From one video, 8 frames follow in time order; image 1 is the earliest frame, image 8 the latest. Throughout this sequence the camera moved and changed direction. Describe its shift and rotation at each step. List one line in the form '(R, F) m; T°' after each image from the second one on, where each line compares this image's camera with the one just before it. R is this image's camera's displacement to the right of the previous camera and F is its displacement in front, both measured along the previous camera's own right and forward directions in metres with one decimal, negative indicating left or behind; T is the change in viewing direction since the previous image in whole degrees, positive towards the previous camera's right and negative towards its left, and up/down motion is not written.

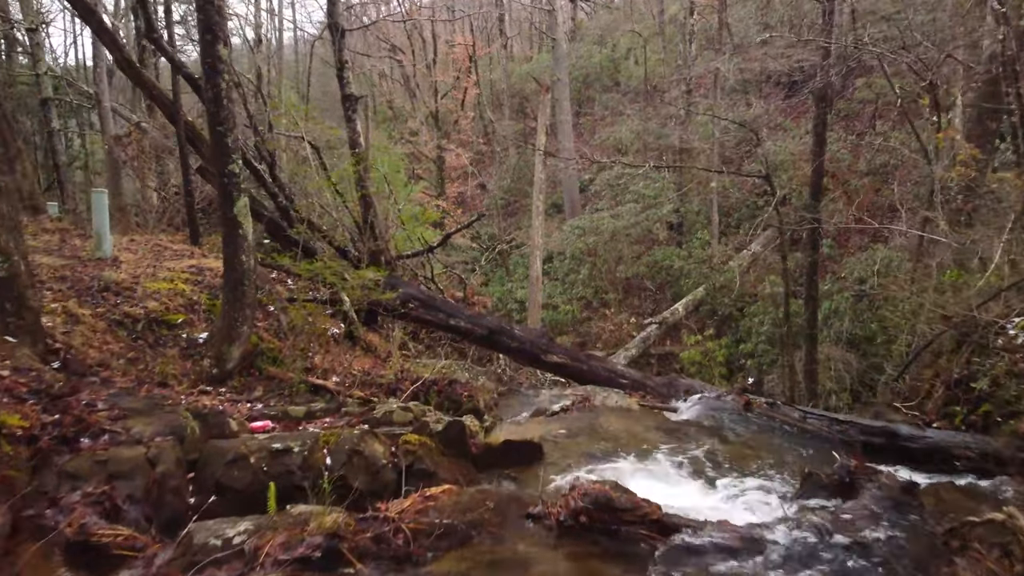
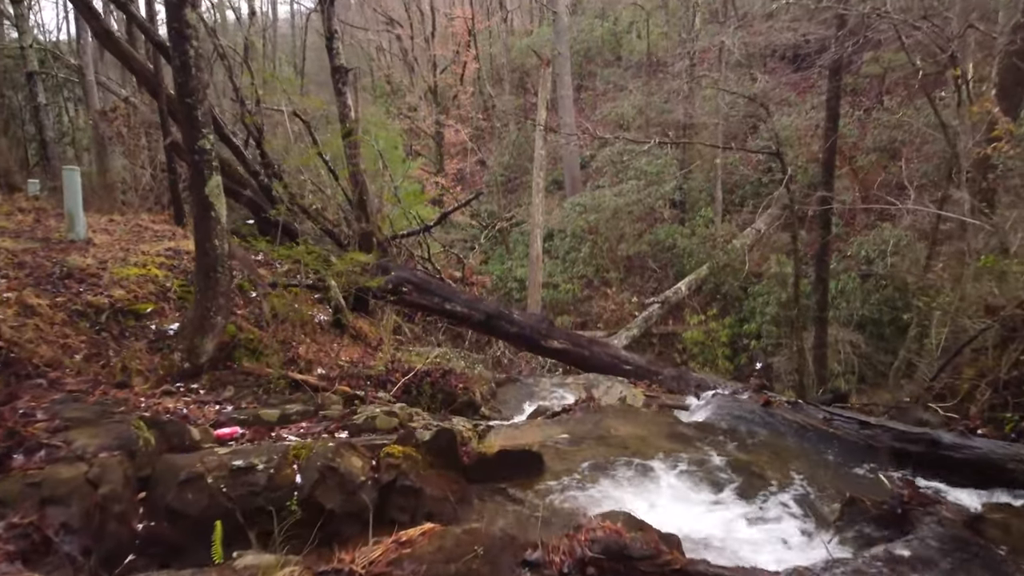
(0.0, +0.6) m; 0°
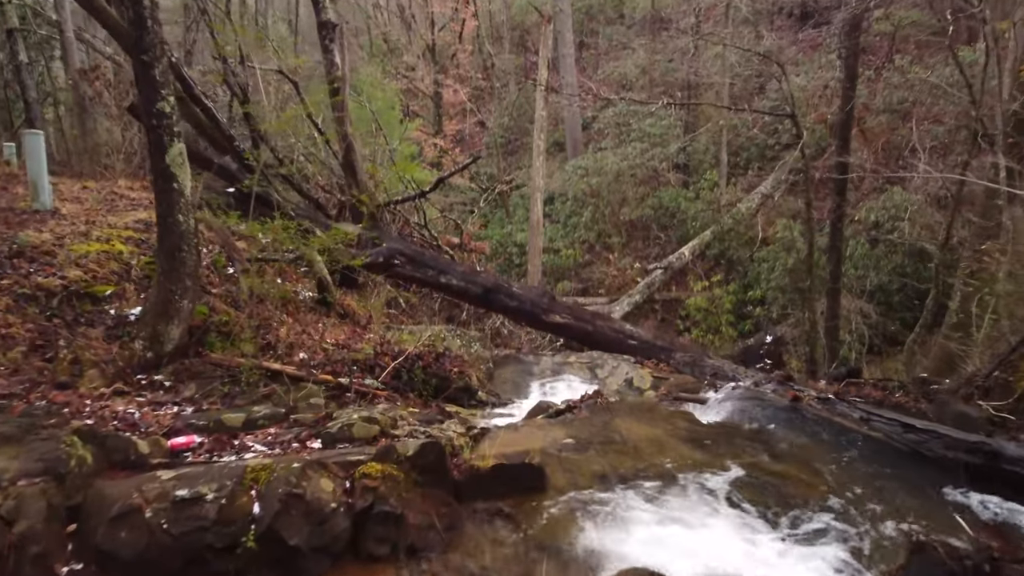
(0.0, +0.7) m; 0°
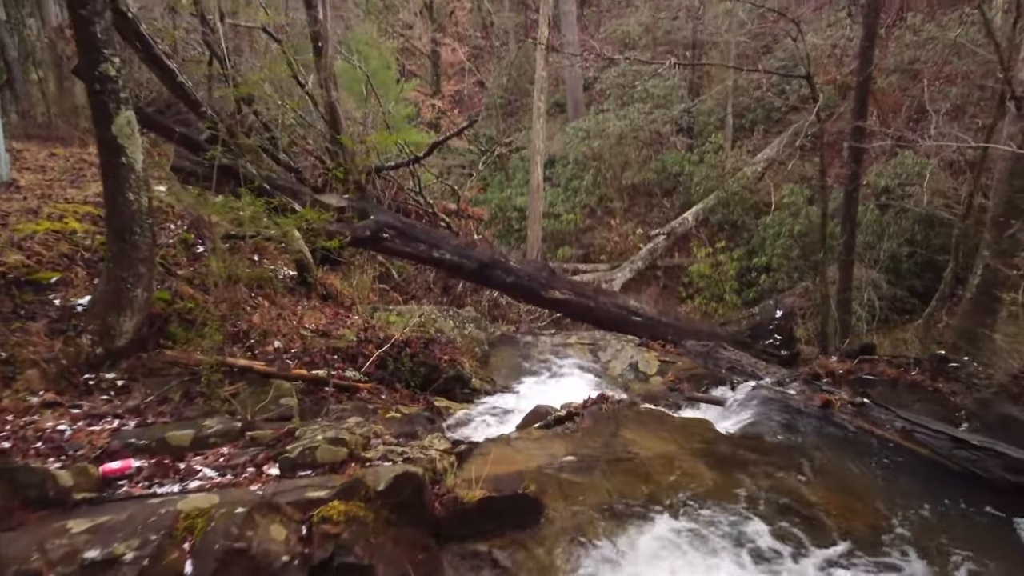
(0.0, +0.7) m; 0°
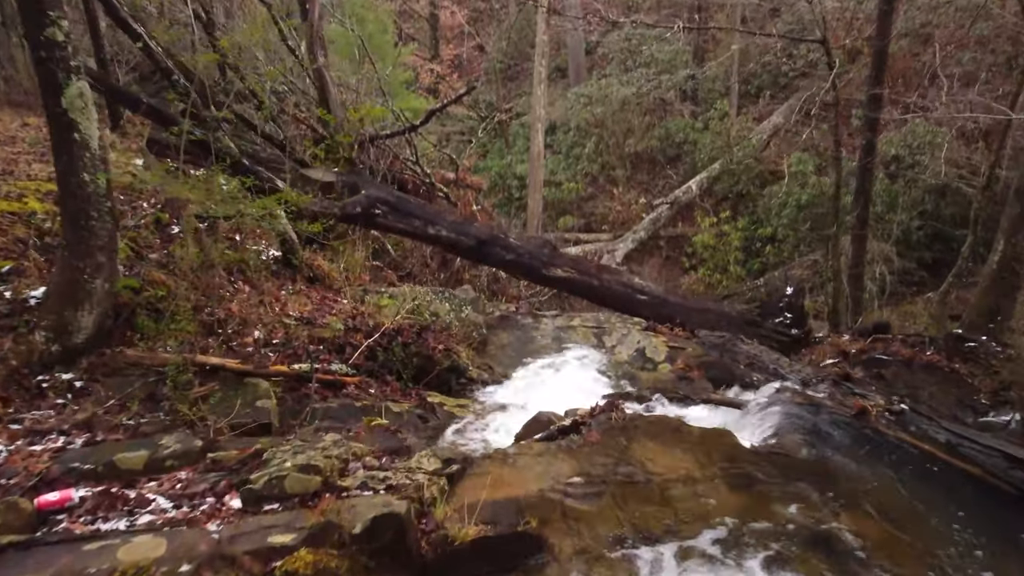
(0.0, +0.5) m; 0°
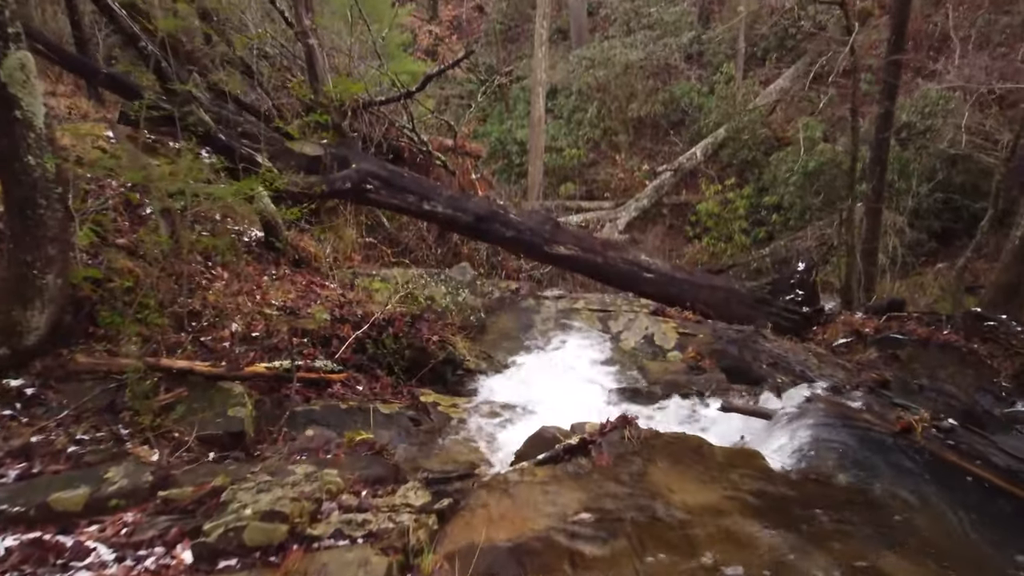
(0.0, +0.5) m; 0°
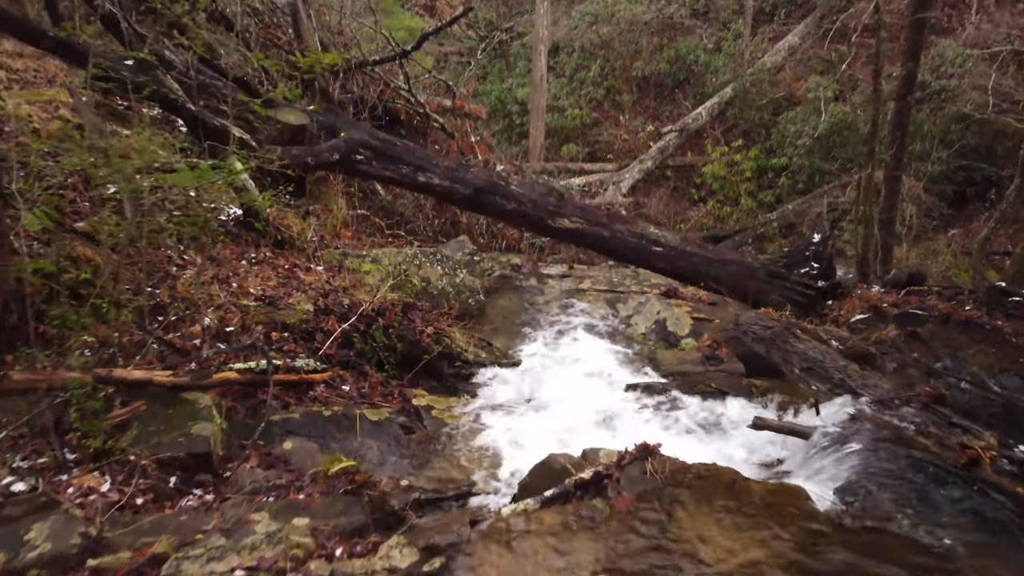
(0.0, +0.6) m; 0°
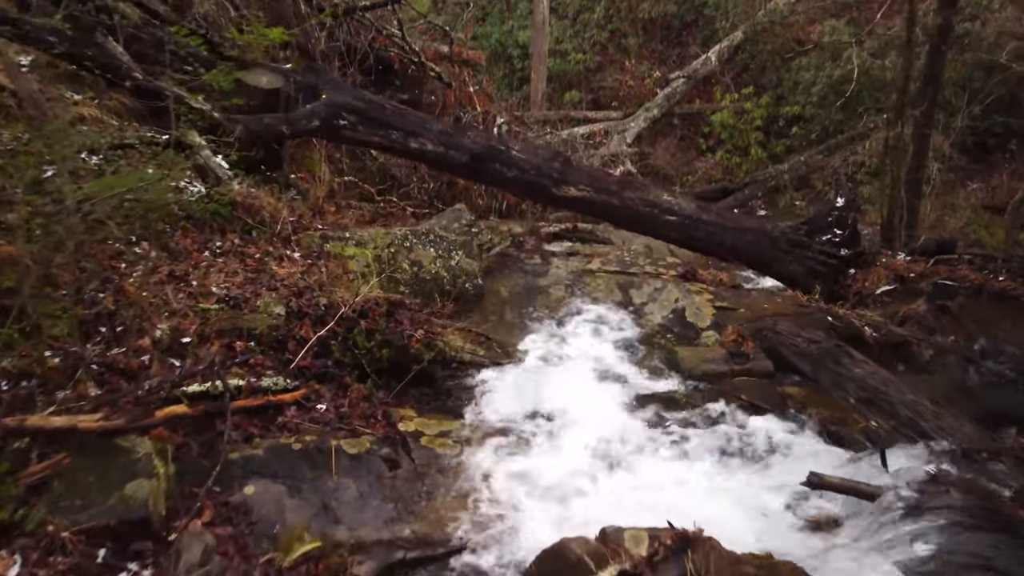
(0.0, +0.8) m; 0°
